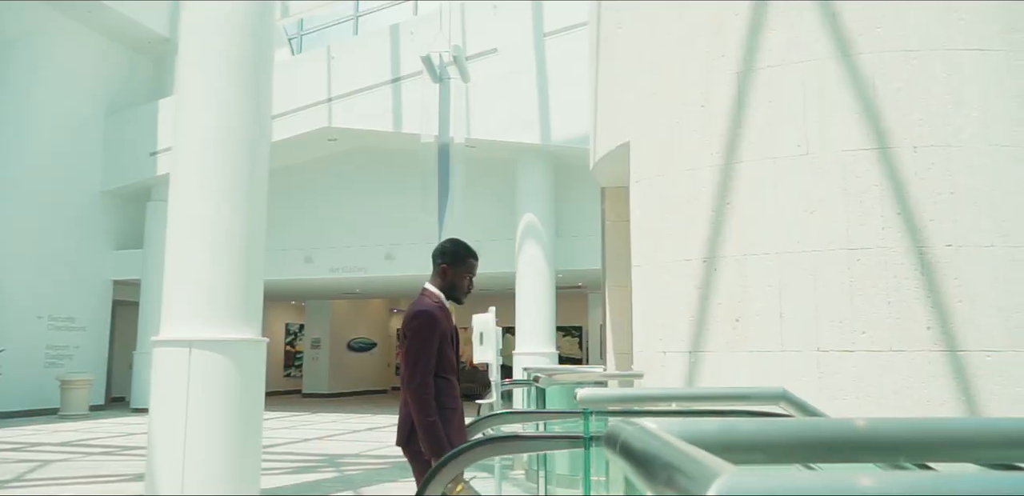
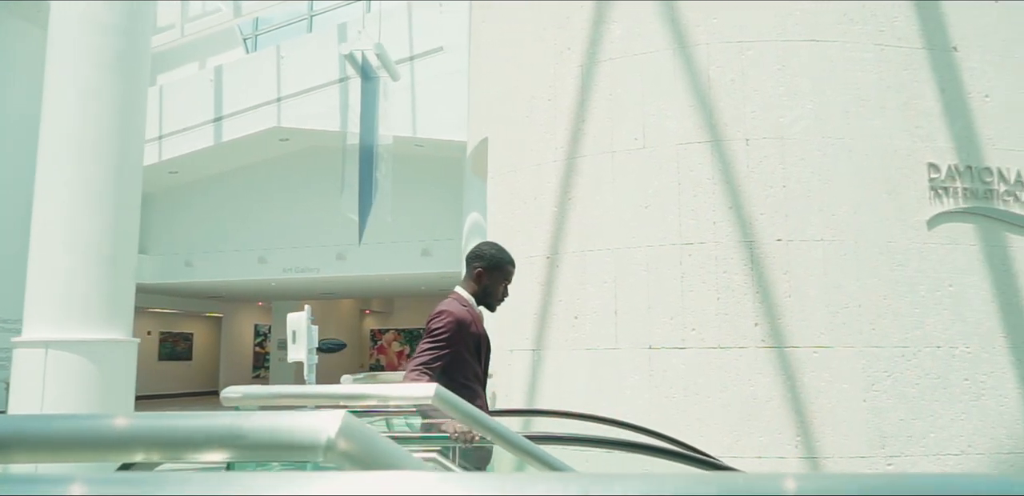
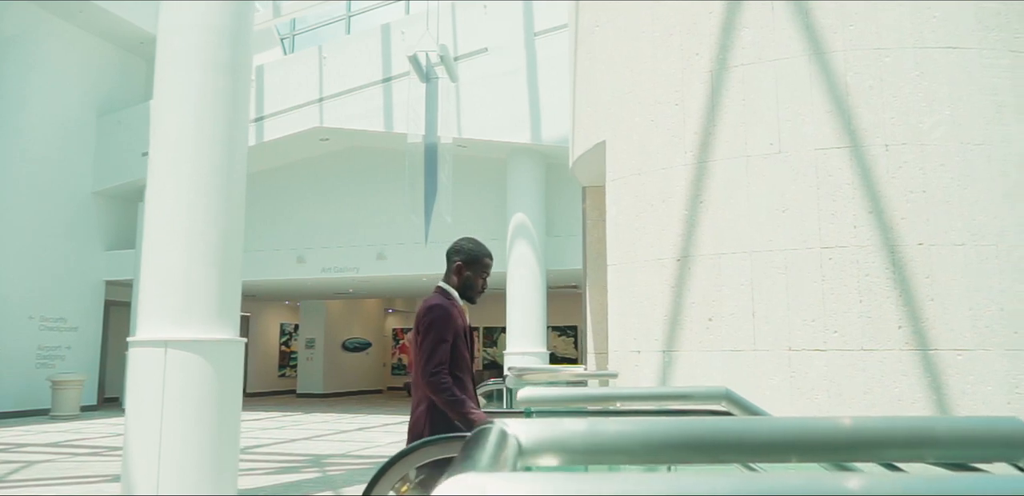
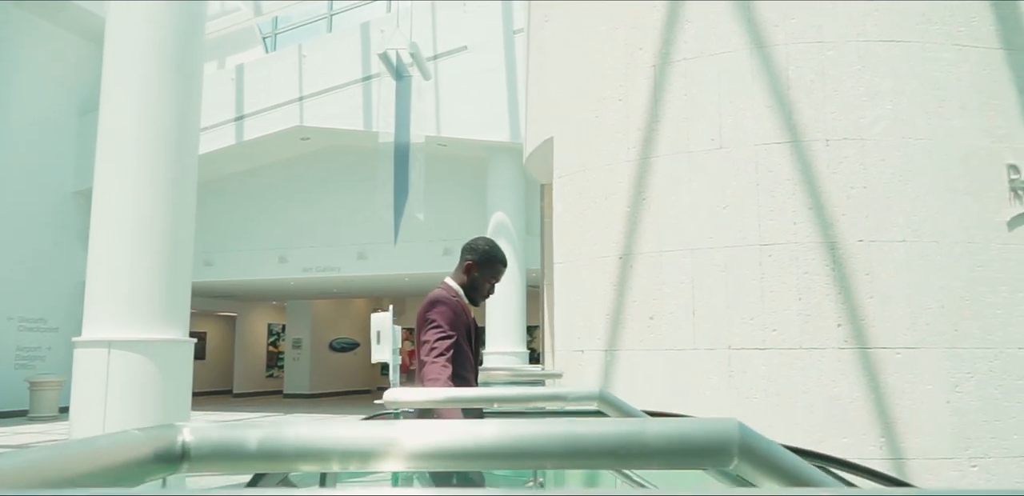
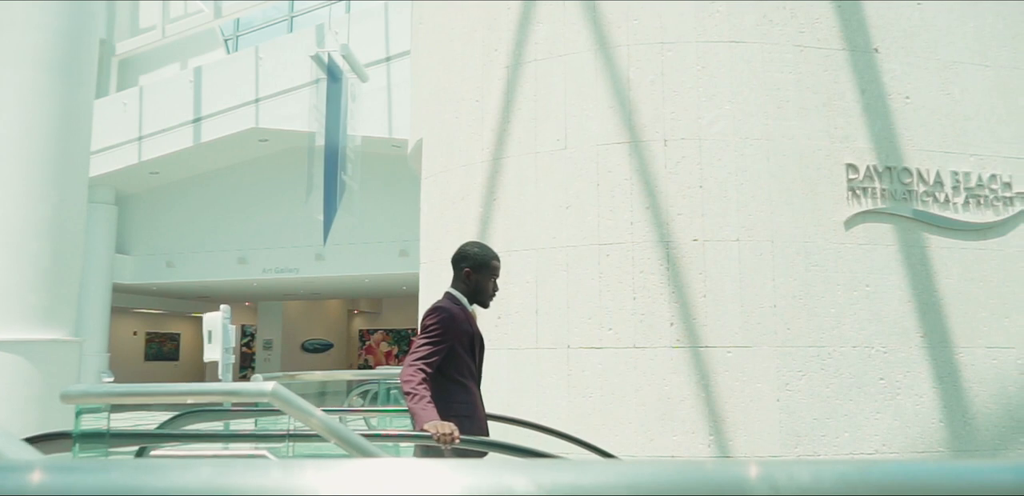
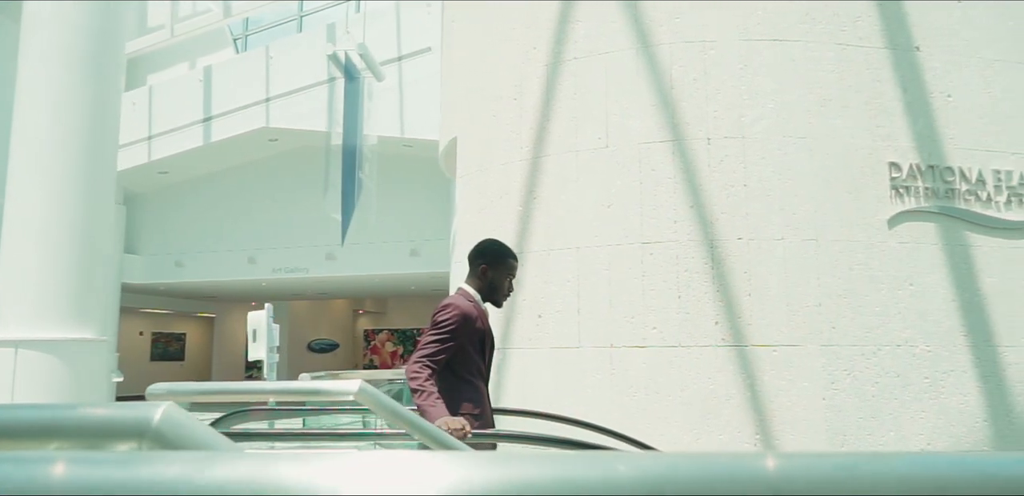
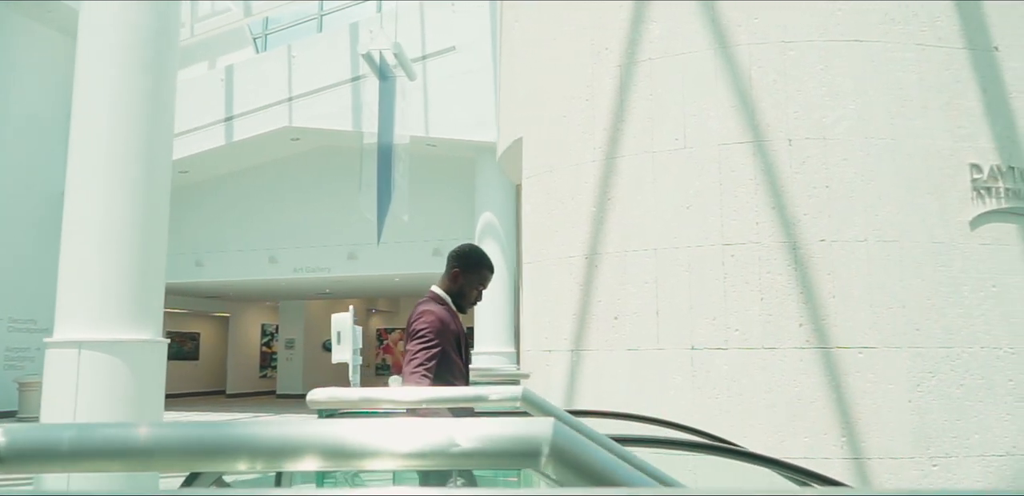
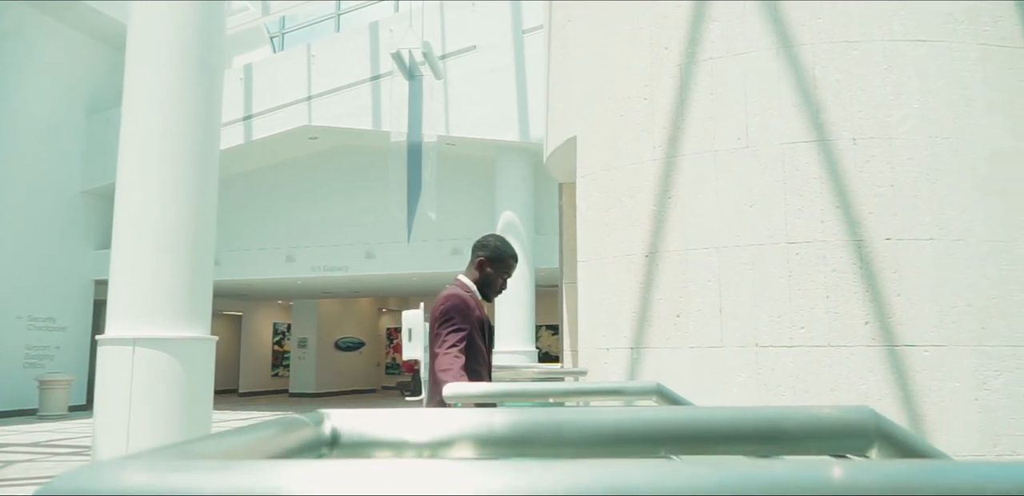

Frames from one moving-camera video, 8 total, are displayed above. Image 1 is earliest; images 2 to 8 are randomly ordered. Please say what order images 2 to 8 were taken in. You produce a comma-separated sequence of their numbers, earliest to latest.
3, 8, 4, 7, 2, 6, 5
